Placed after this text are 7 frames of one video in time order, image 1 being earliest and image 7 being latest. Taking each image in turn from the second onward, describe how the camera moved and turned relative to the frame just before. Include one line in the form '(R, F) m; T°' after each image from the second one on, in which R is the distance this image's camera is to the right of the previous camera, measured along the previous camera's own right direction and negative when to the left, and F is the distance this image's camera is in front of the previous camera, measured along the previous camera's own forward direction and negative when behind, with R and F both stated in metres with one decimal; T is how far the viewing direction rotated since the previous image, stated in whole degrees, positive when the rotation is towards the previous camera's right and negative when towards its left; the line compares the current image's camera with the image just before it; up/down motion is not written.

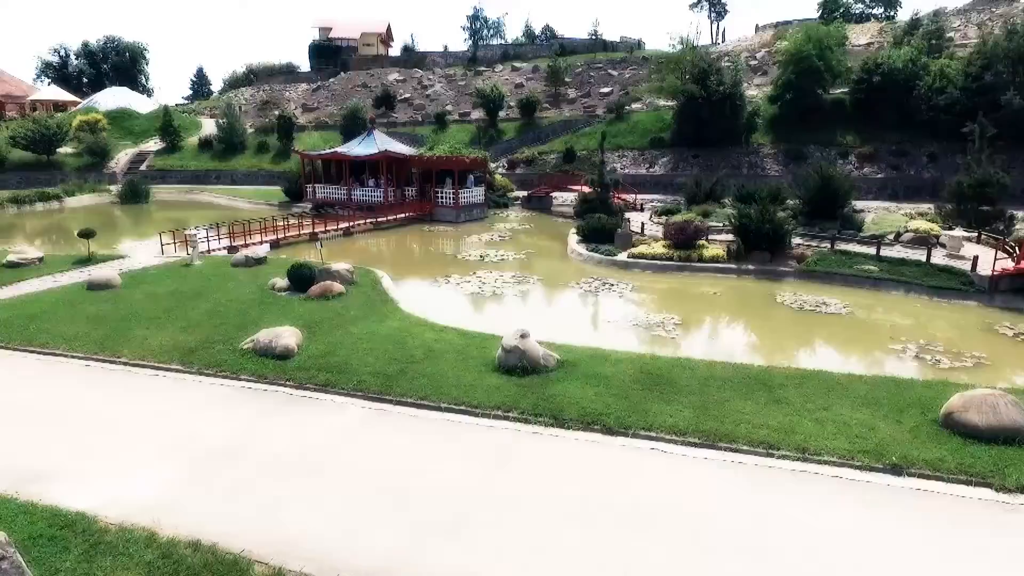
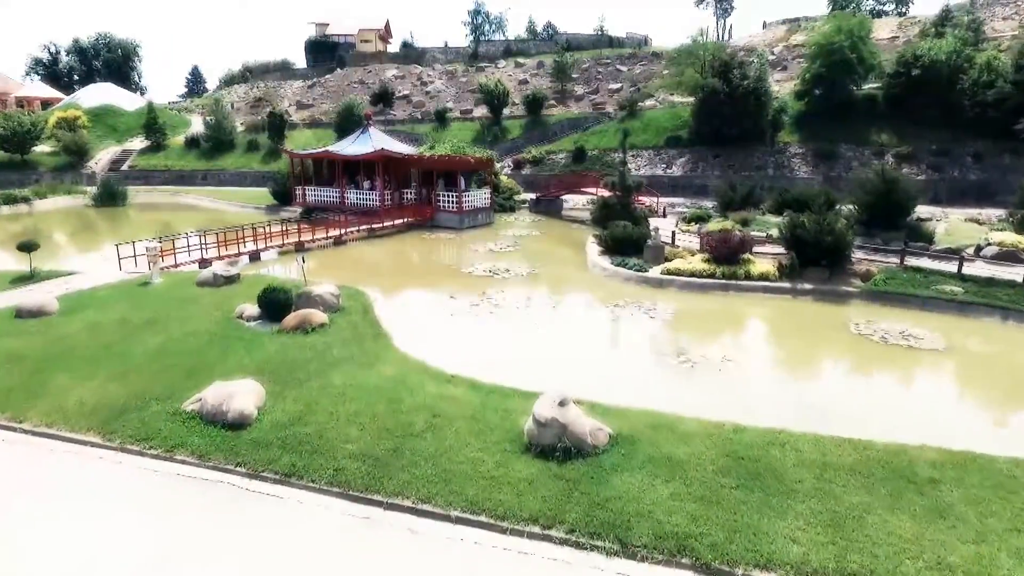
(-0.4, +2.9) m; 0°
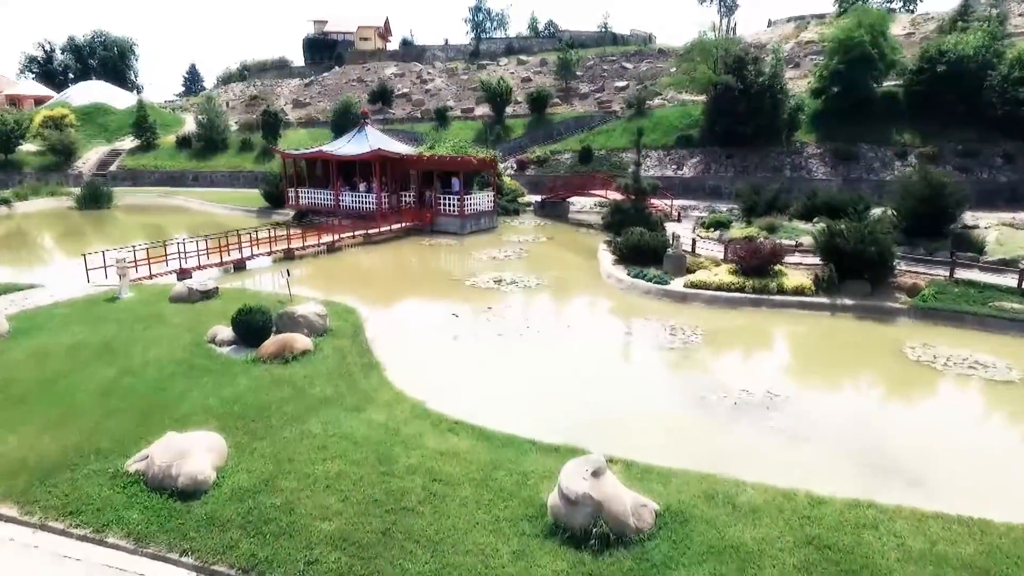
(-0.2, +1.6) m; 0°
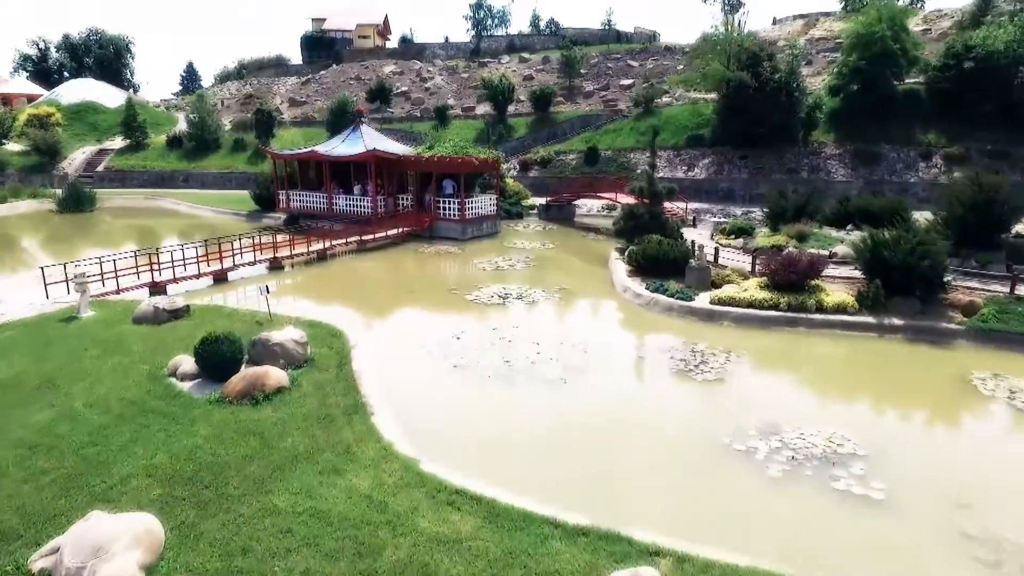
(-0.2, +1.6) m; 0°
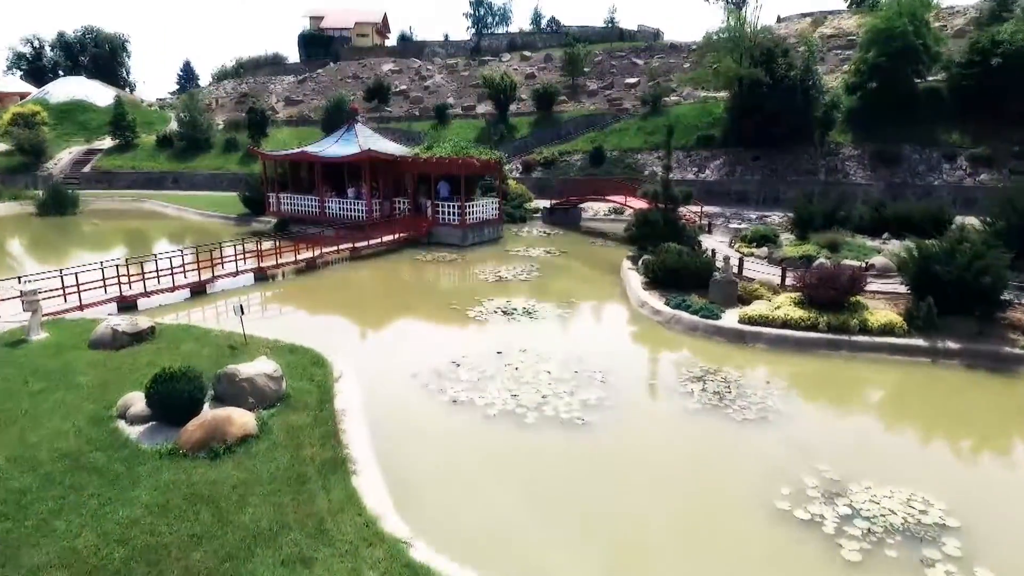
(-0.1, +1.5) m; 0°
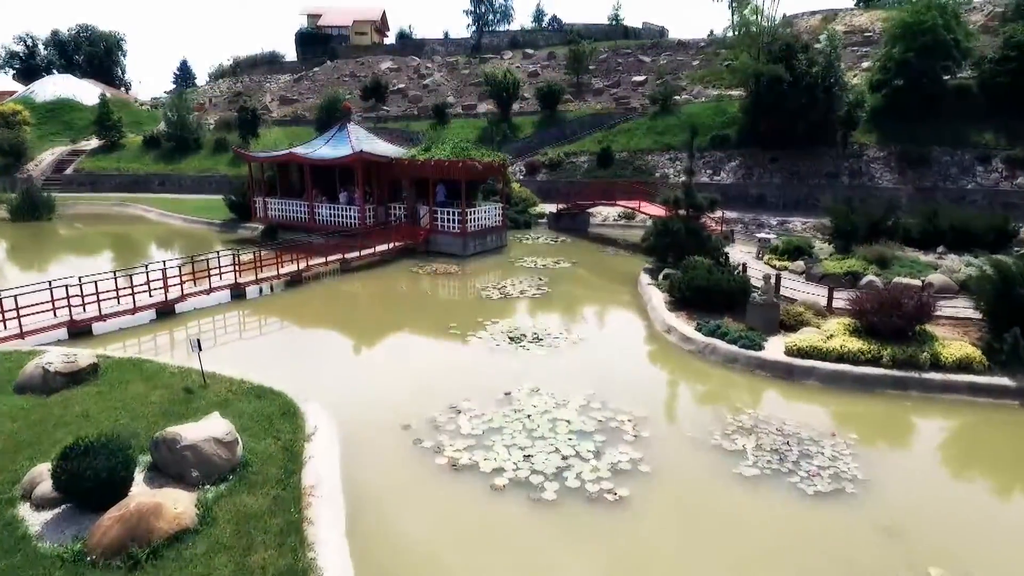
(-0.2, +1.9) m; 0°
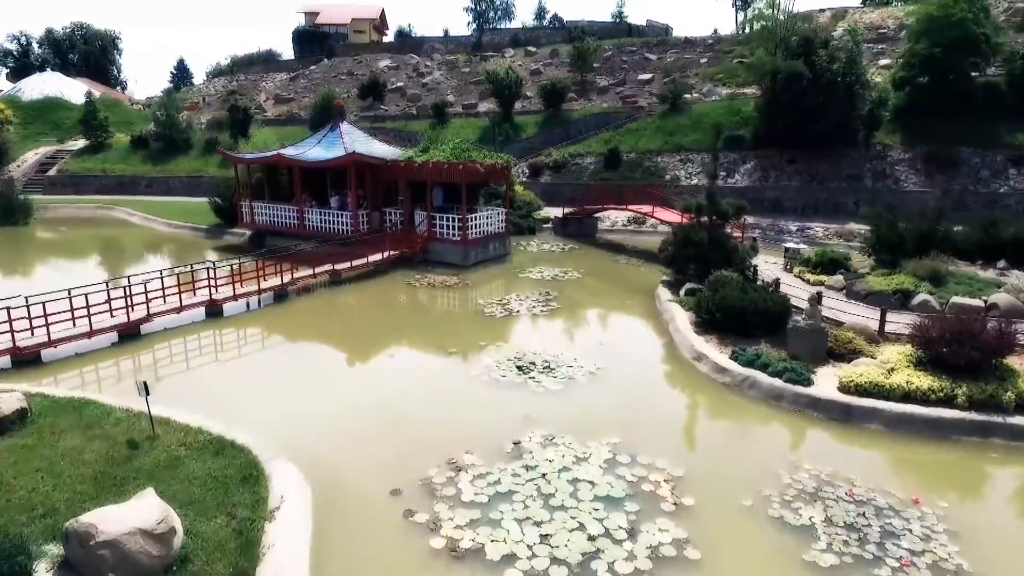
(-0.1, +1.6) m; 0°
